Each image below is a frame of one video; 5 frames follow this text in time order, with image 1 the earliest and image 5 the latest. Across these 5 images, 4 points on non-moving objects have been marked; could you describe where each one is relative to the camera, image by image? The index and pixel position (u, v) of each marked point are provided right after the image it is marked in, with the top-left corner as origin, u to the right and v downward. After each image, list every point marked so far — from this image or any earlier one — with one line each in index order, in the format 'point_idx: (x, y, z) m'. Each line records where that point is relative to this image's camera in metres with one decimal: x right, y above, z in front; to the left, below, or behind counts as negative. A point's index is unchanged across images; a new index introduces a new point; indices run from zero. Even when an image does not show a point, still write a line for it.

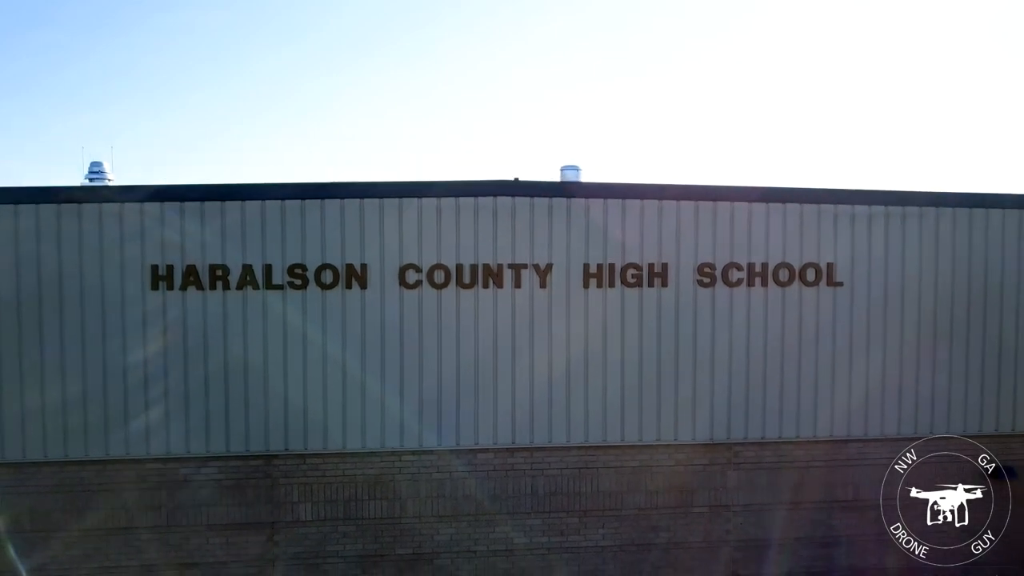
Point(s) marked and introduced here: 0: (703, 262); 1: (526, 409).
0: (+1.6, +0.3, +7.5) m
1: (-0.4, -1.3, +7.3) m
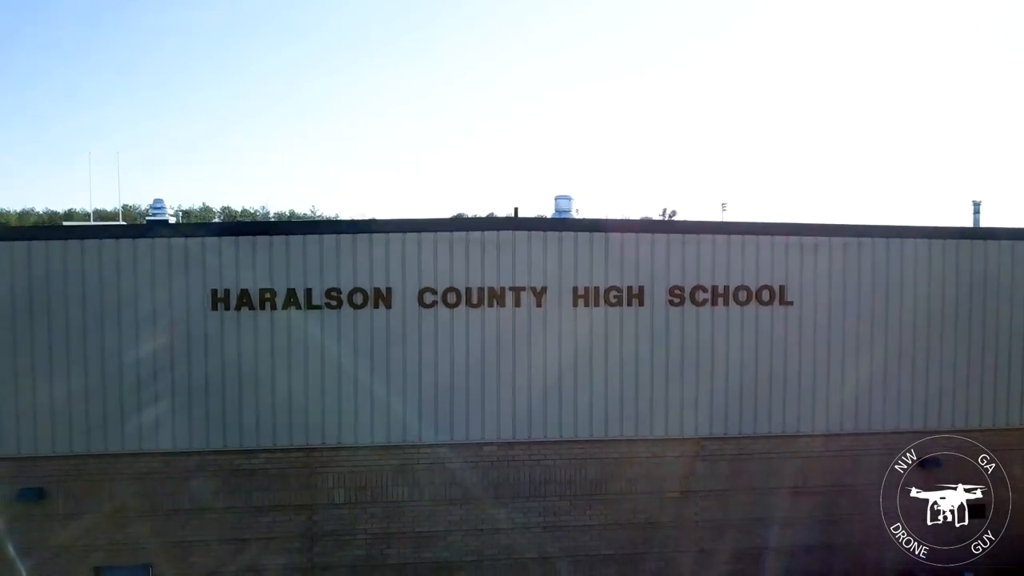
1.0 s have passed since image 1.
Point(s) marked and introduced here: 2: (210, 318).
0: (+2.1, 0.0, +8.9) m
1: (+0.1, -1.5, +8.7) m
2: (-3.9, -0.4, +8.4) m
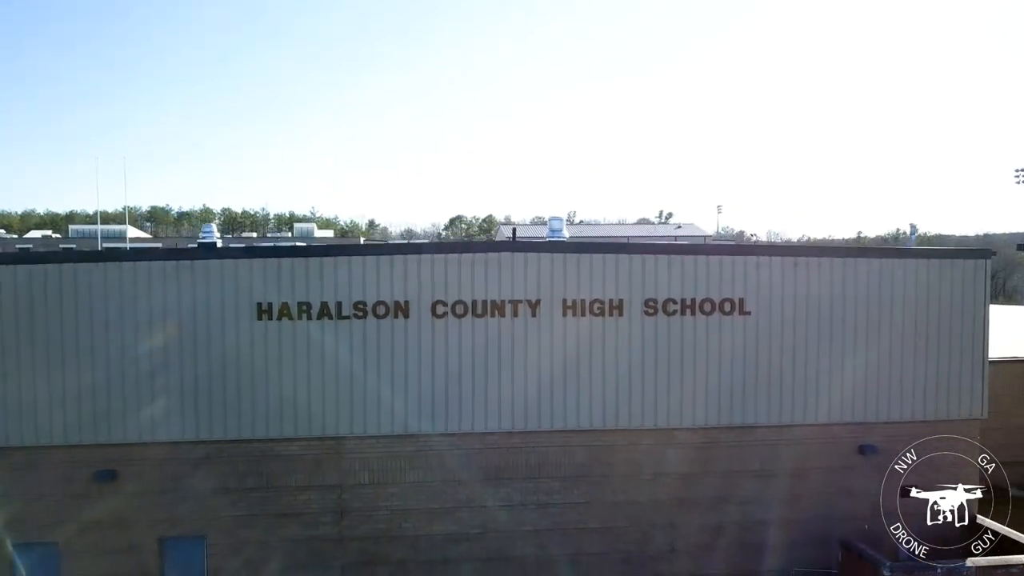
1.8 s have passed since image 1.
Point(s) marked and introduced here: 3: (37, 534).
0: (+2.0, -0.1, +10.3) m
1: (+0.1, -1.7, +10.1) m
2: (-3.9, -0.6, +9.8) m
3: (-6.6, -3.4, +9.6) m
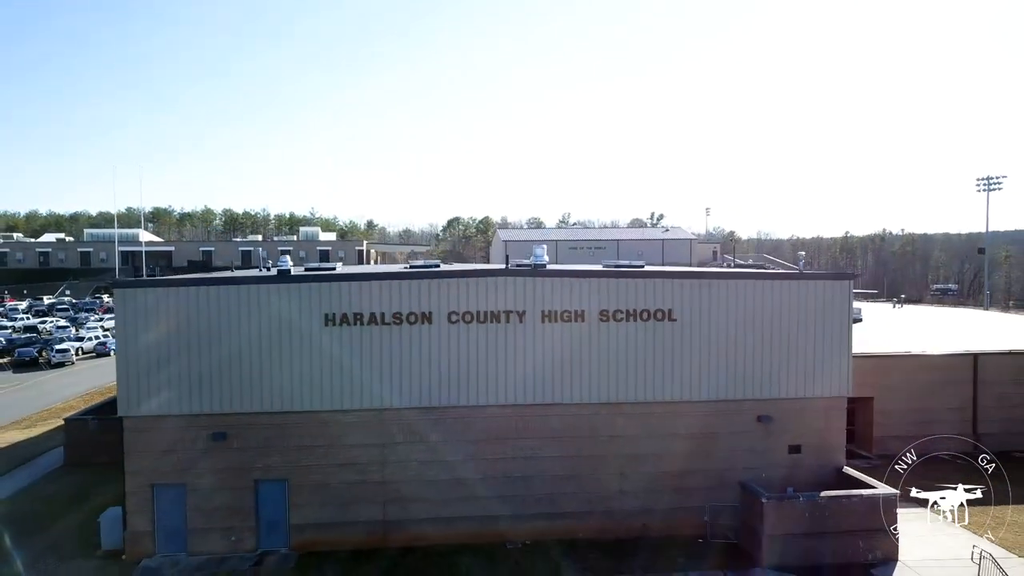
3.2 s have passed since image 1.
0: (+1.9, -0.4, +14.3) m
1: (0.0, -2.0, +14.1) m
2: (-4.1, -0.9, +13.8) m
3: (-6.7, -3.7, +13.5) m
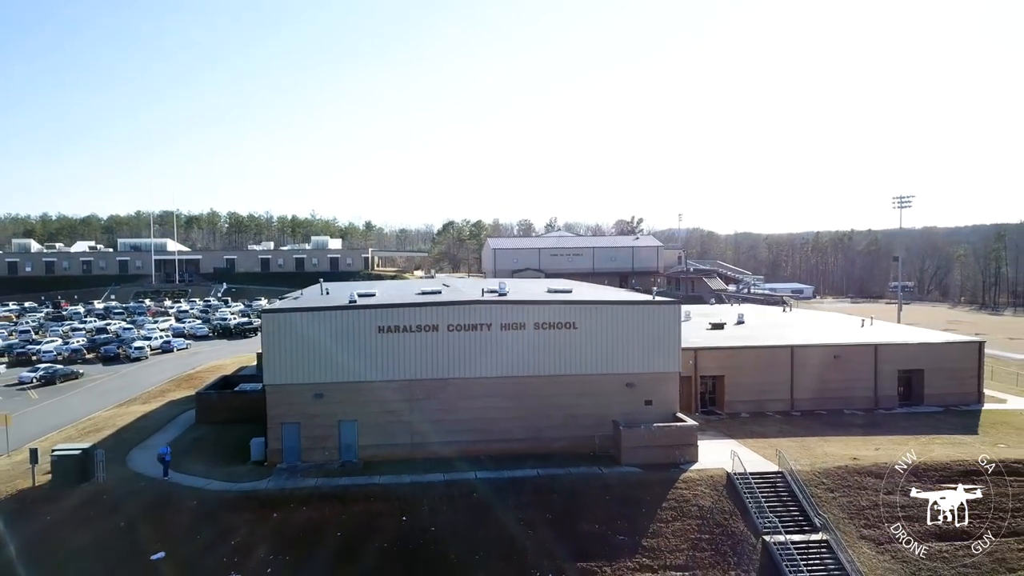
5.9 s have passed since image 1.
0: (+0.9, -1.2, +24.7) m
1: (-1.0, -2.8, +24.5) m
2: (-5.1, -1.7, +24.2) m
3: (-7.7, -4.6, +23.9) m
